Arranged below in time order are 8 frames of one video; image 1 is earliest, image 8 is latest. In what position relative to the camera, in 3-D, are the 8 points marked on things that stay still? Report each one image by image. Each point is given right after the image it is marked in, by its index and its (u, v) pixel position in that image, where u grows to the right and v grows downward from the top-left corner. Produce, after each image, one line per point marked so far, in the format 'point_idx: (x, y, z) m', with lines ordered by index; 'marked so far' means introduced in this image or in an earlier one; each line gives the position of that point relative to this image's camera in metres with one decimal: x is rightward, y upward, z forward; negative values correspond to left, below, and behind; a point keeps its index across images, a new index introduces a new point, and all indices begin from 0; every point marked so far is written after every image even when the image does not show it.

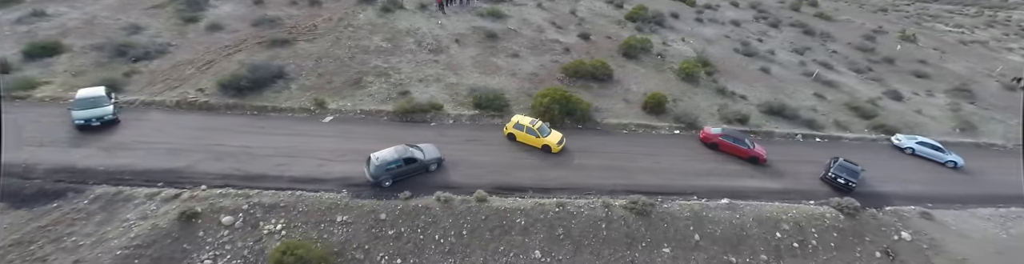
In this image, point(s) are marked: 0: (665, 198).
0: (+6.5, -3.0, +16.6) m
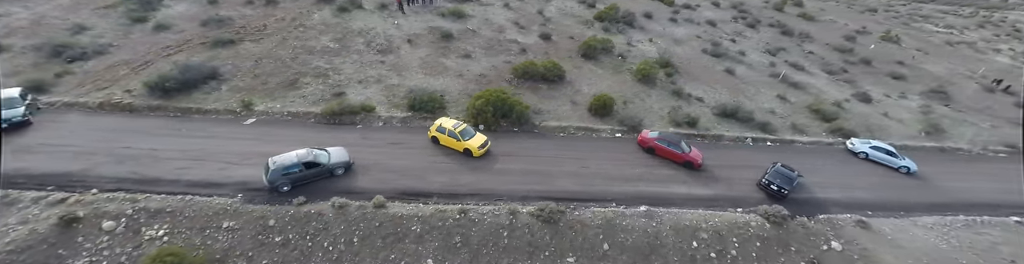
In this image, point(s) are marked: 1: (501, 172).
0: (+2.6, -3.2, +16.0) m
1: (-0.7, -1.9, +17.6) m
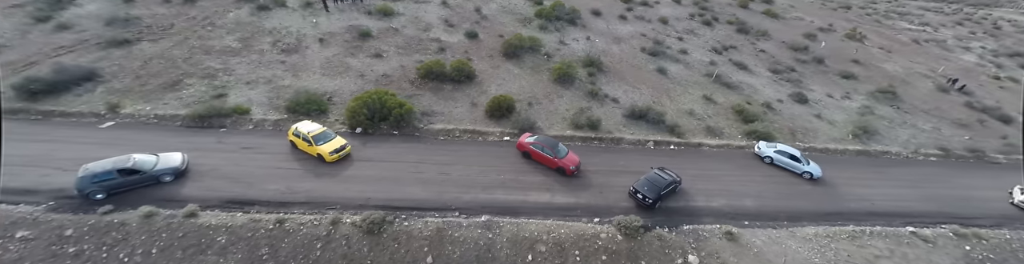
0: (-4.1, -3.4, +15.2) m
1: (-7.4, -2.1, +16.8) m
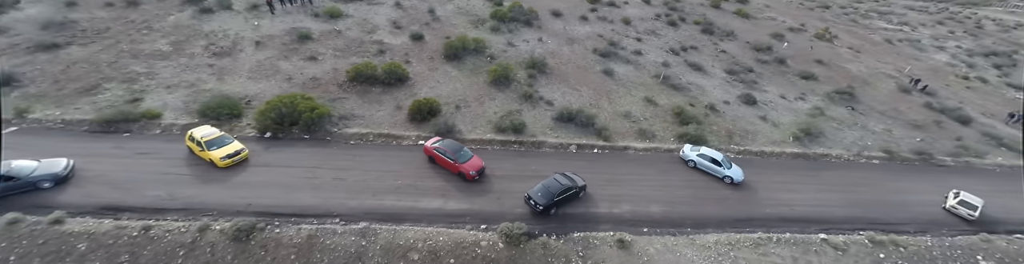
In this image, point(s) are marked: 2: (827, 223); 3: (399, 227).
0: (-9.0, -3.6, +14.9) m
1: (-12.3, -2.4, +16.5) m
2: (+15.8, -4.6, +18.6) m
3: (-4.6, -3.9, +15.2) m
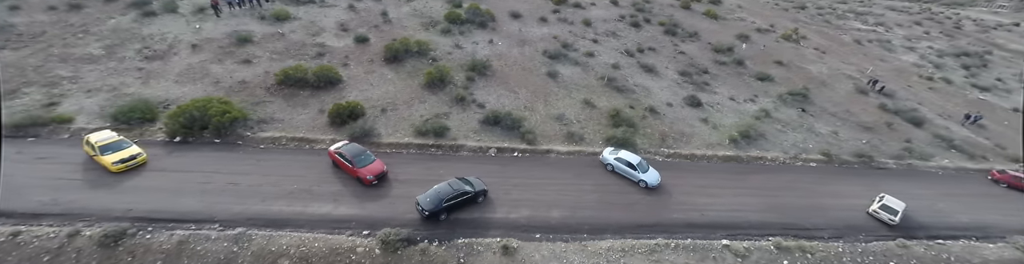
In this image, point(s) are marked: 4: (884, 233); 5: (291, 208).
0: (-13.8, -3.8, +14.8) m
1: (-17.1, -2.6, +16.4) m
2: (+11.0, -4.8, +18.2) m
3: (-9.5, -4.1, +15.0) m
4: (+19.6, -5.4, +19.5) m
5: (-9.6, -3.3, +16.2) m
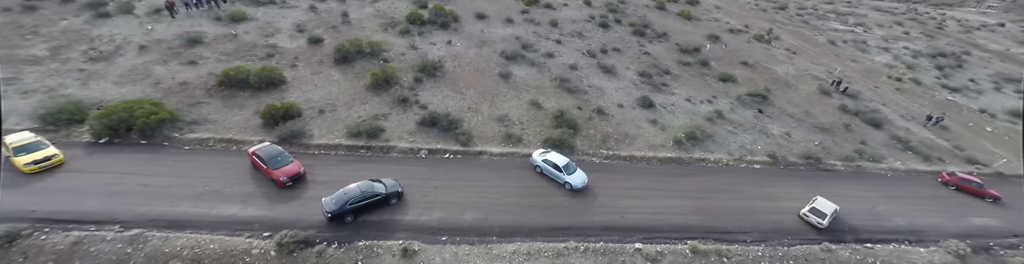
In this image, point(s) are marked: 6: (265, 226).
0: (-17.9, -3.8, +14.8) m
1: (-21.2, -2.6, +16.4) m
2: (+6.9, -4.8, +18.0) m
3: (-13.6, -4.1, +14.9) m
4: (+15.5, -5.4, +19.2) m
5: (-13.7, -3.4, +16.2) m
6: (-10.4, -4.0, +15.9) m
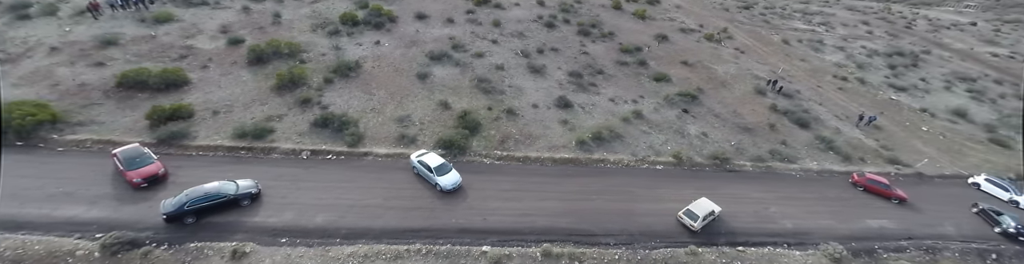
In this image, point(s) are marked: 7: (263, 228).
0: (-24.8, -3.9, +14.7) m
1: (-28.1, -2.7, +16.4) m
2: (0.0, -4.9, +17.7) m
3: (-20.5, -4.2, +14.9) m
4: (+8.7, -5.5, +18.8) m
5: (-20.6, -3.4, +16.1) m
6: (-17.3, -4.0, +15.8) m
7: (-11.0, -4.2, +16.6) m
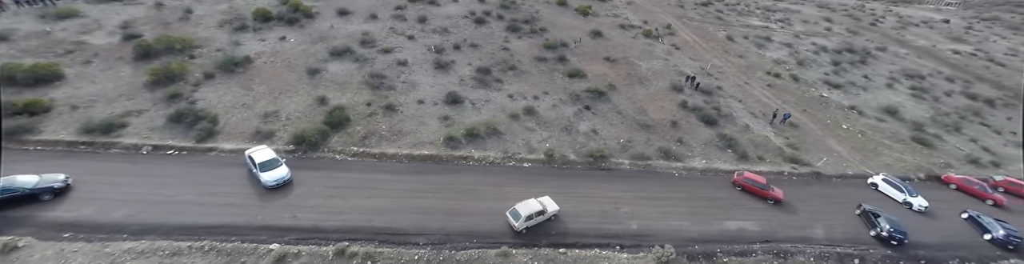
0: (-33.9, -3.6, +14.7) m
1: (-37.1, -2.3, +16.4) m
2: (-9.0, -4.6, +17.1) m
3: (-29.5, -3.8, +14.7) m
4: (-0.3, -5.2, +18.0) m
5: (-29.7, -3.1, +16.0) m
6: (-26.4, -3.7, +15.5) m
7: (-20.0, -3.9, +16.2) m
